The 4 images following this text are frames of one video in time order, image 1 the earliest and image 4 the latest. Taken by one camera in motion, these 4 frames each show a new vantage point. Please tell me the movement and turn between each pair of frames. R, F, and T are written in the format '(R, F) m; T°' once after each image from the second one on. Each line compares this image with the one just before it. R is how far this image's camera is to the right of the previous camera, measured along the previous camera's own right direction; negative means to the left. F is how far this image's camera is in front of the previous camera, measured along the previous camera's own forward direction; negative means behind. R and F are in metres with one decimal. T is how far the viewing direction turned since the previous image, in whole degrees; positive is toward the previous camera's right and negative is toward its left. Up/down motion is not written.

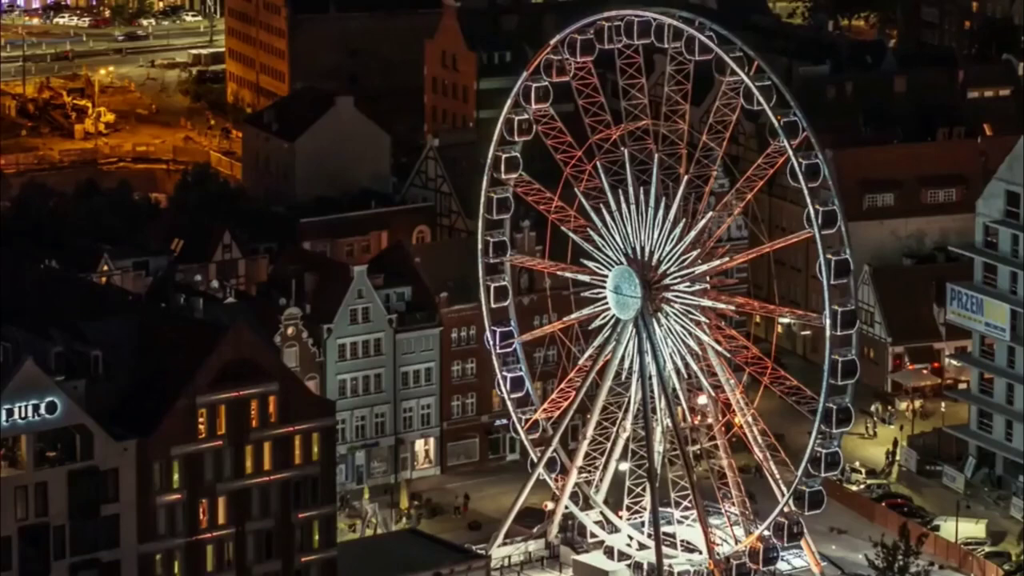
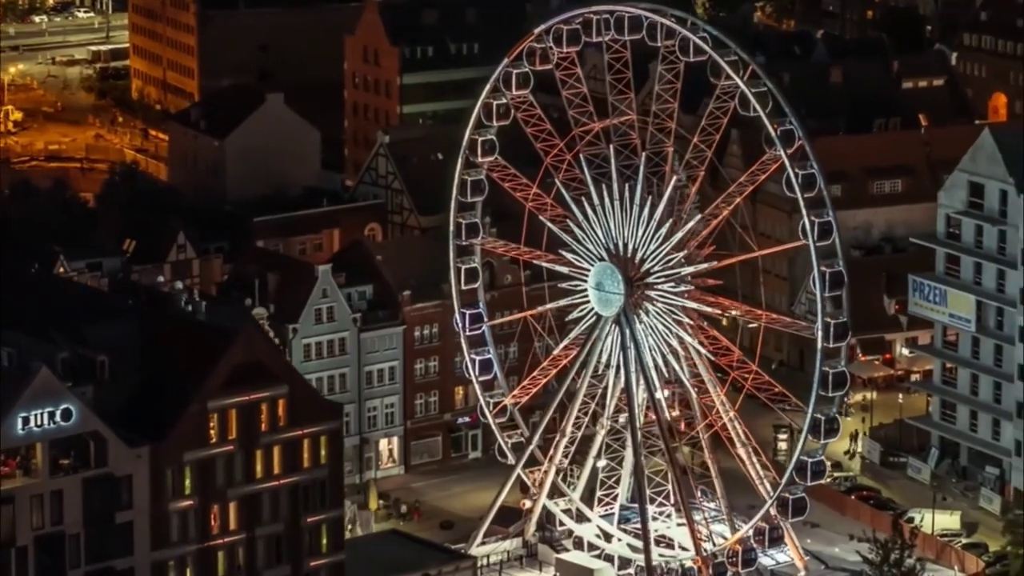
(-3.3, +0.6) m; +2°
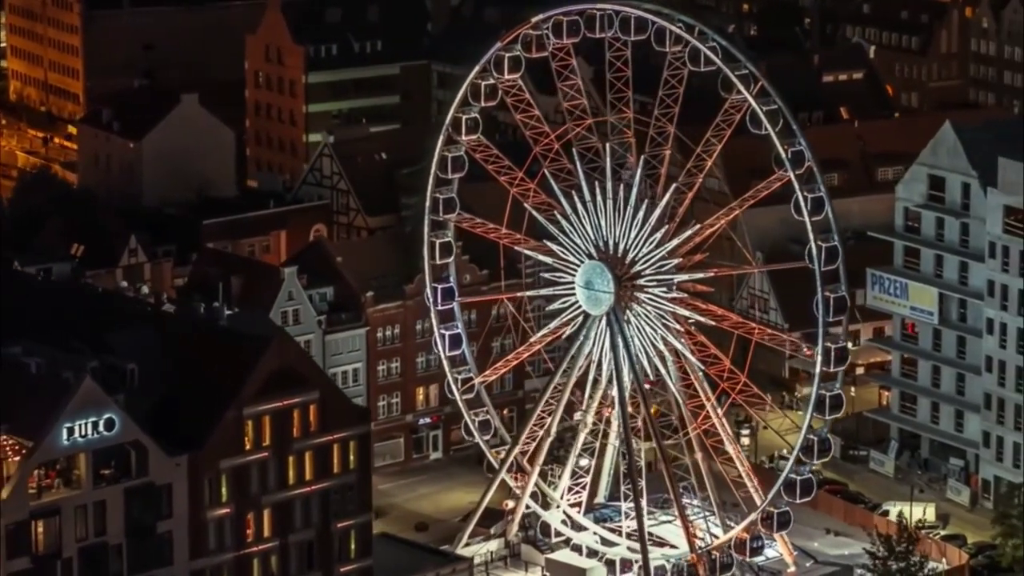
(-4.8, +0.5) m; +3°
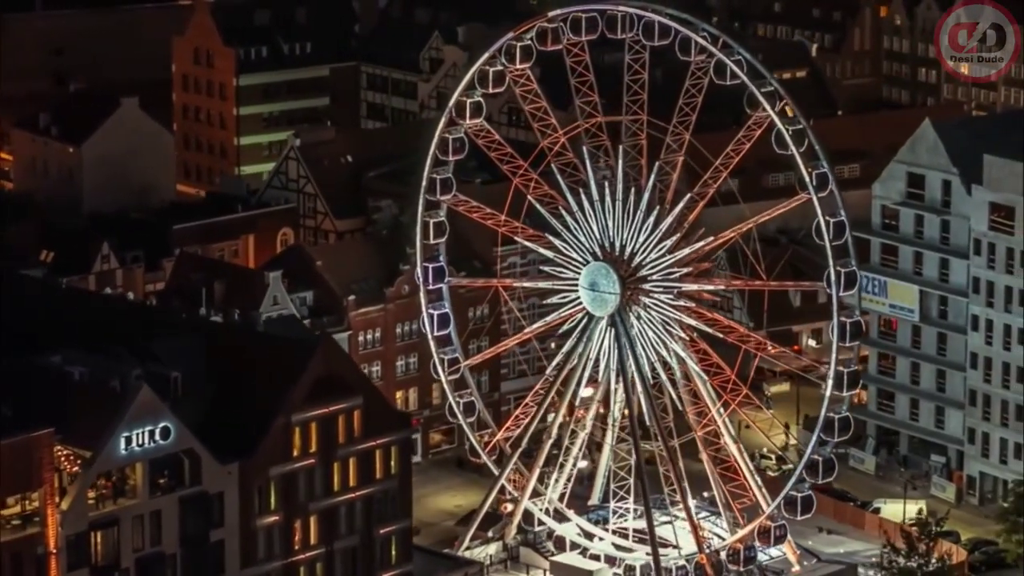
(-4.2, +0.3) m; +3°
